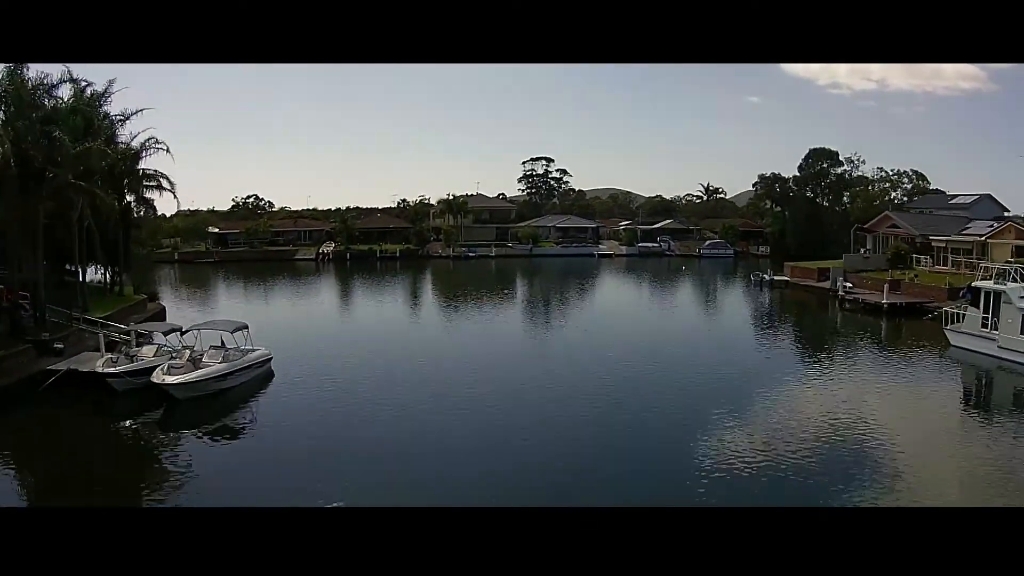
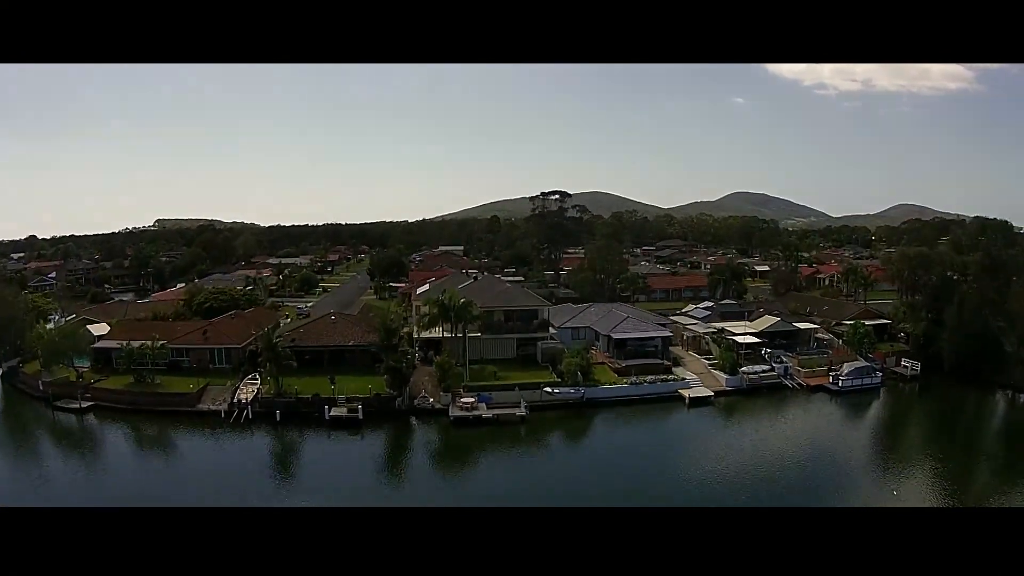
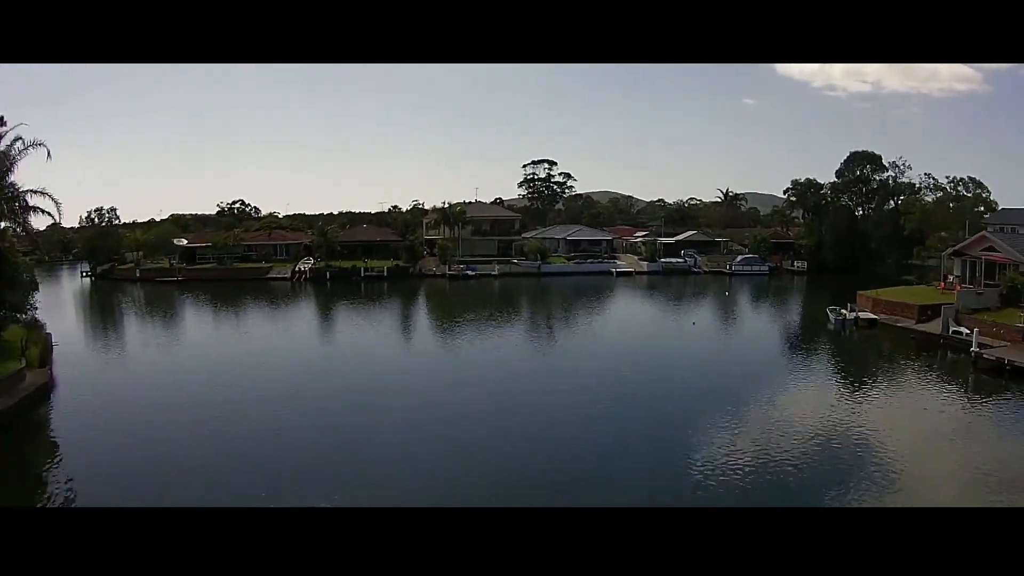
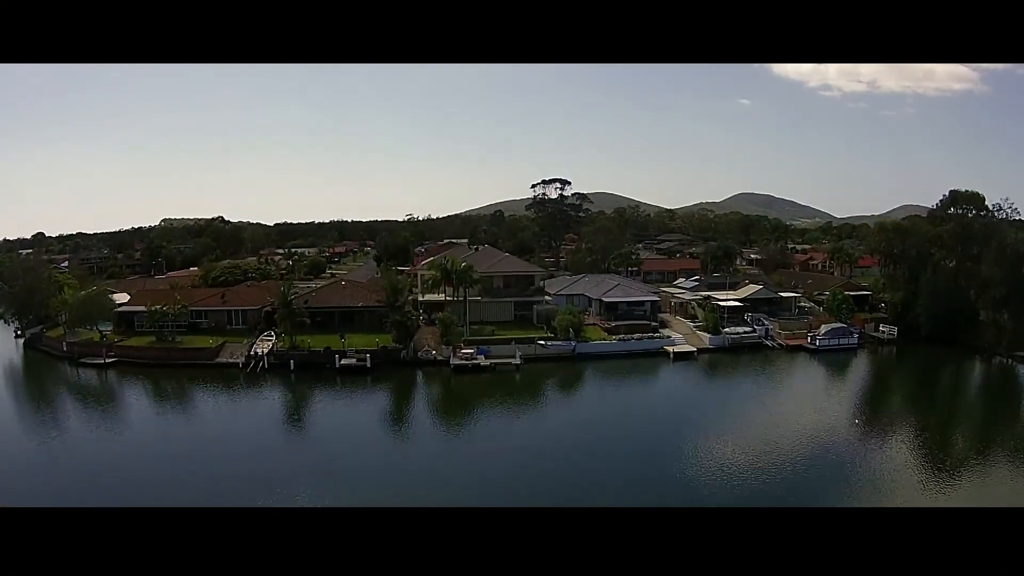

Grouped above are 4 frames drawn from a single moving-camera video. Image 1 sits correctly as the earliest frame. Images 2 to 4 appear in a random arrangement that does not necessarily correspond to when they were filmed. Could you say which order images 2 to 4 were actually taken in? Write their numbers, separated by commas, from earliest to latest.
3, 4, 2
